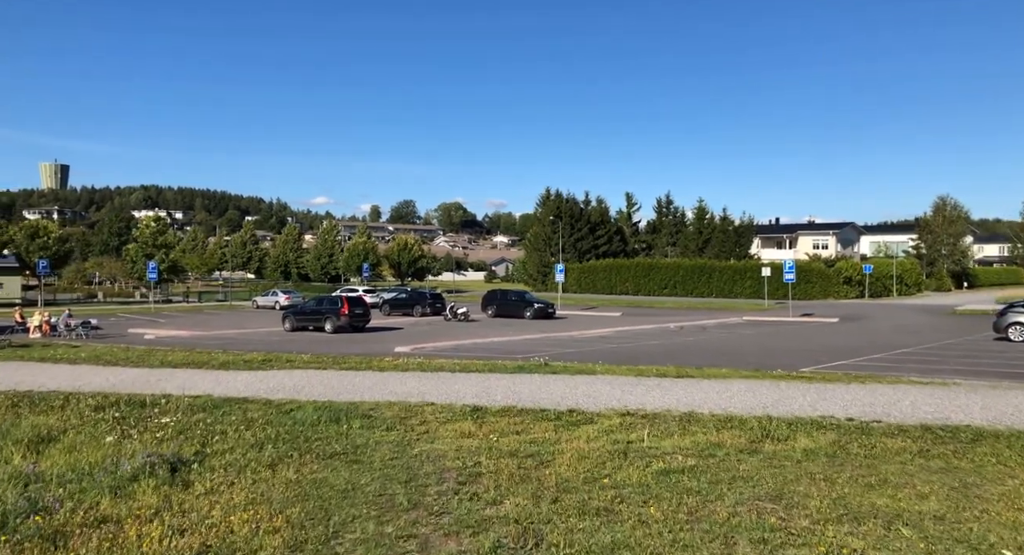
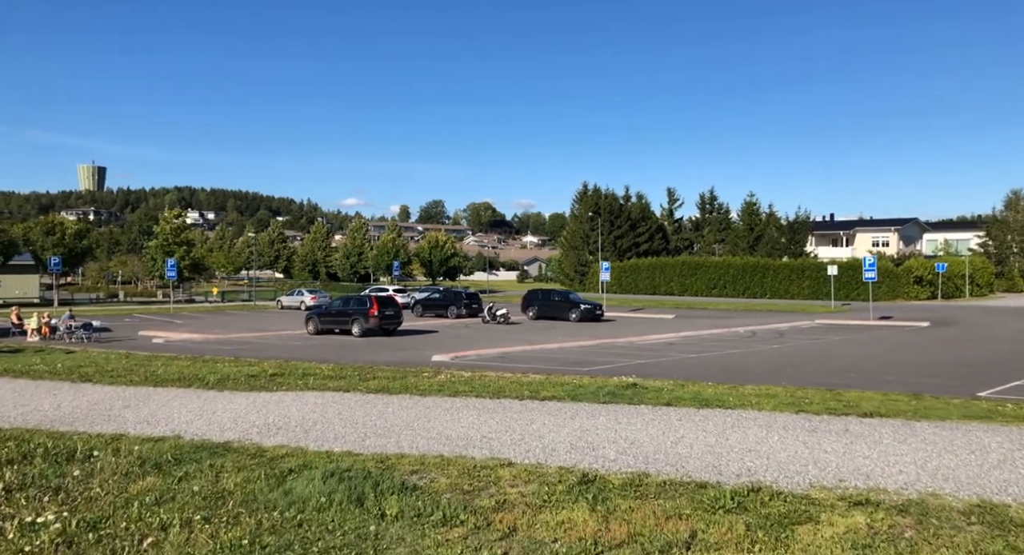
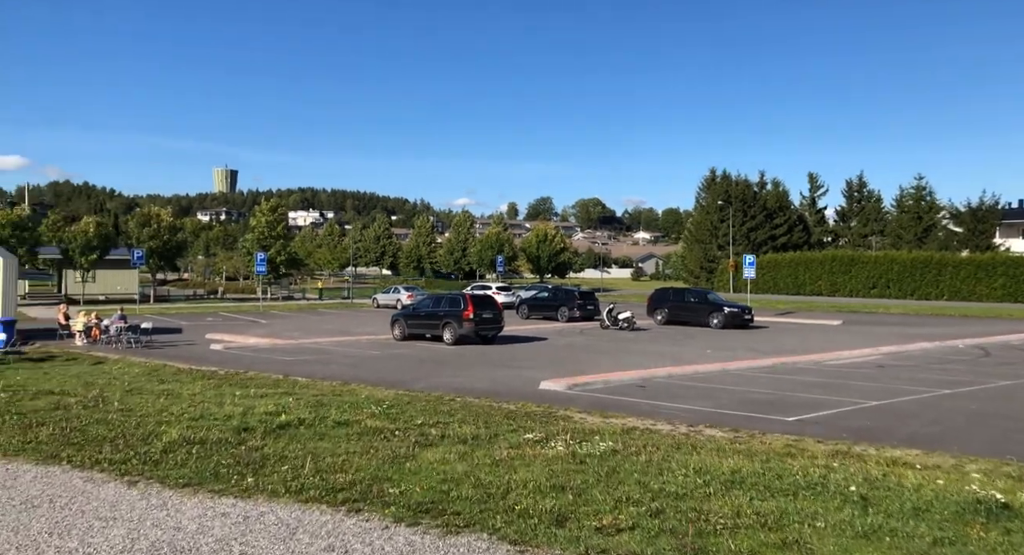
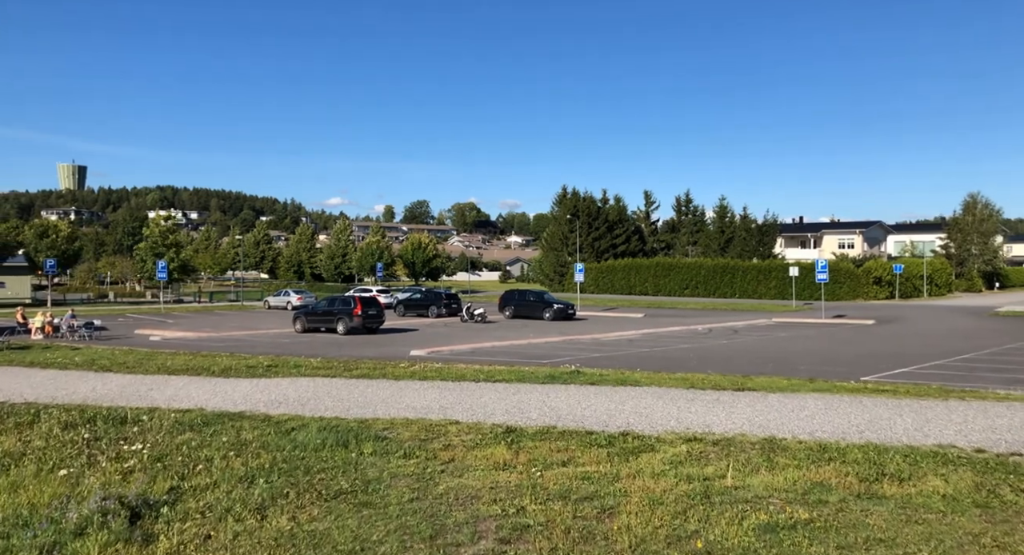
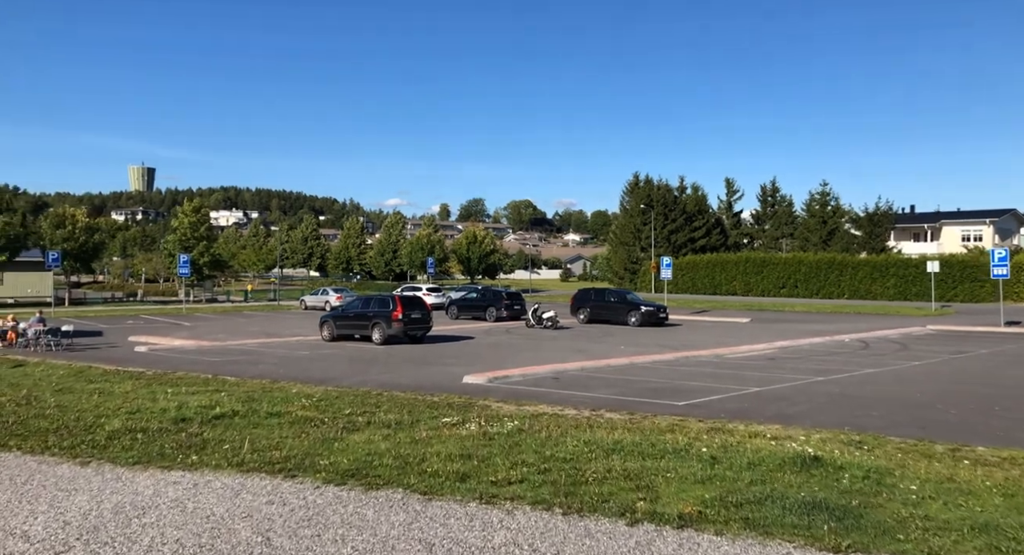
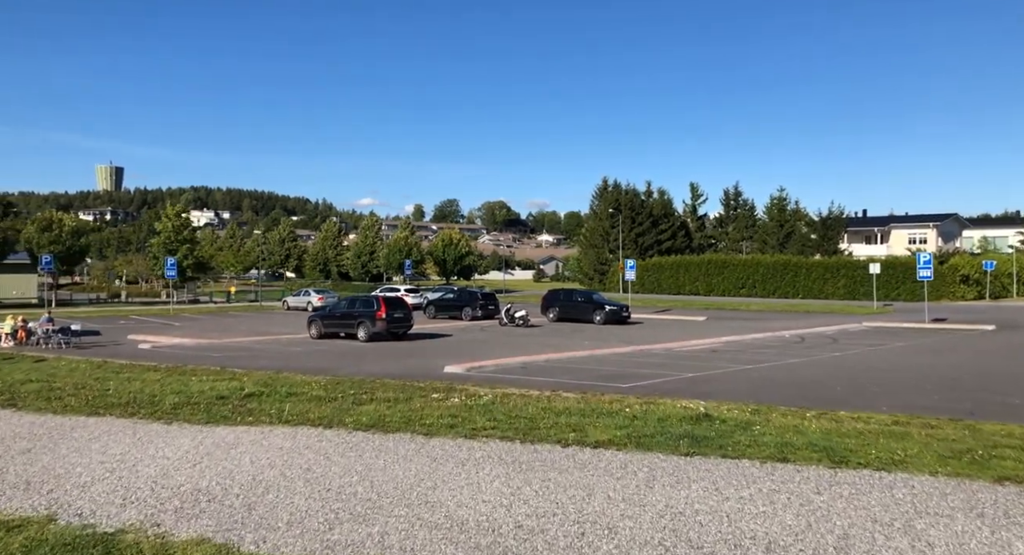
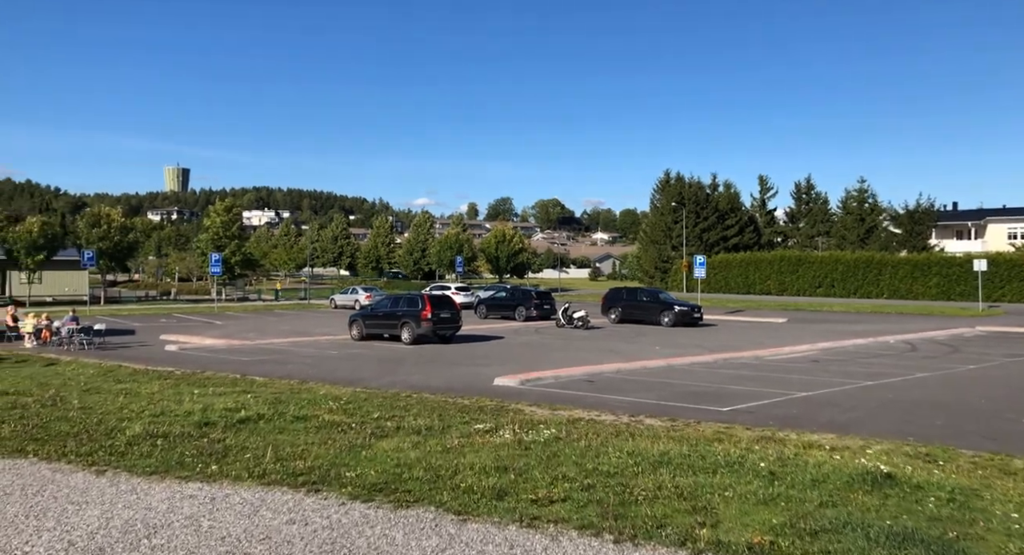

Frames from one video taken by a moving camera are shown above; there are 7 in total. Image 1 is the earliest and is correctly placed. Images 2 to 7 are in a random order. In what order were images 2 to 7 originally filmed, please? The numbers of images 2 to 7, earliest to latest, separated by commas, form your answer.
4, 2, 6, 5, 7, 3
